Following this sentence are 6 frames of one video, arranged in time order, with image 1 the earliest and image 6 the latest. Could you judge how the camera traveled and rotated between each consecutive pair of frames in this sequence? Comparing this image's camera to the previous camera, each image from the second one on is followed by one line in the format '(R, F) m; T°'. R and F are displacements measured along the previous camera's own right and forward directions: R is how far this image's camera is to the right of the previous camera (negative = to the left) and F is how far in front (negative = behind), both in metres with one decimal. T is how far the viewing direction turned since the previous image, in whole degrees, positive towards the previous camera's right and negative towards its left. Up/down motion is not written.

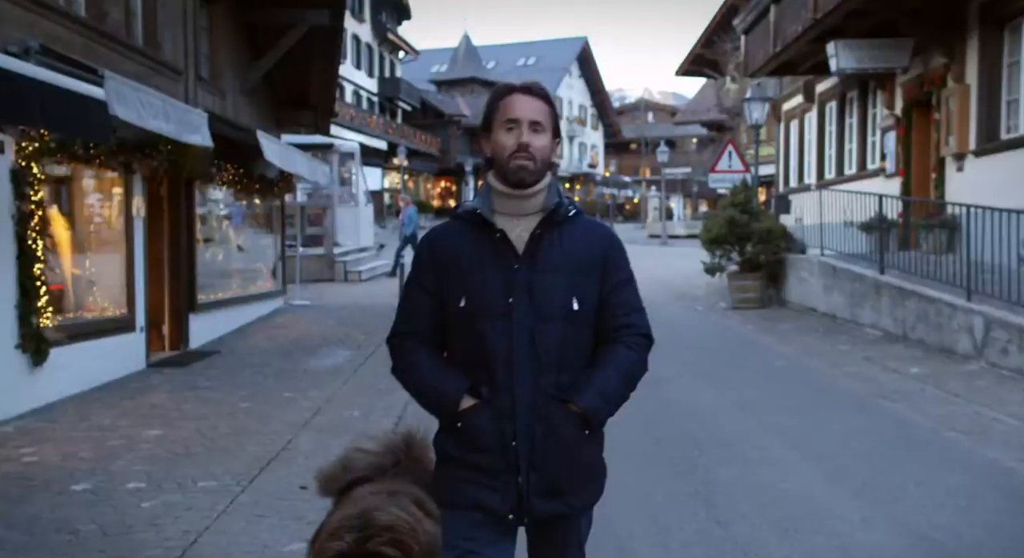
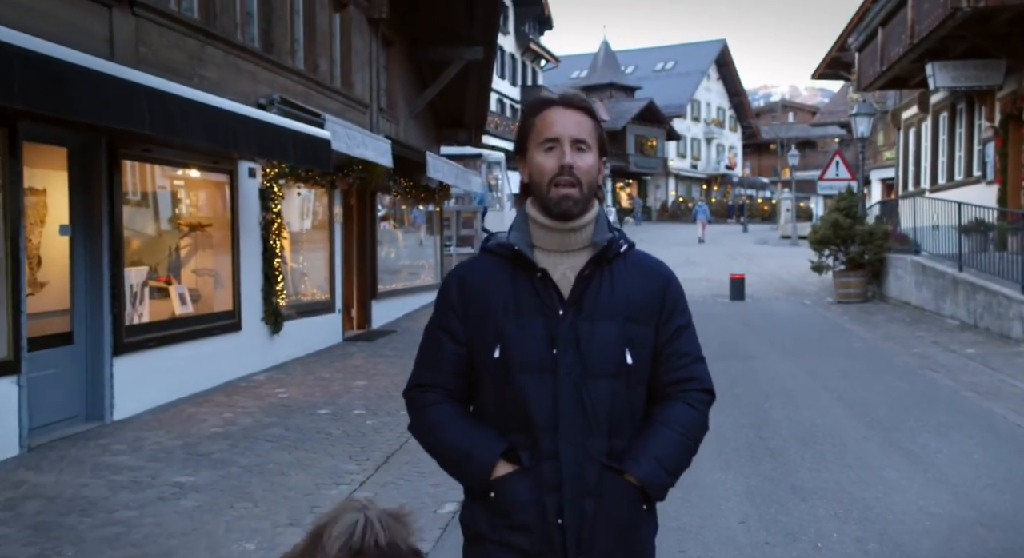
(+0.3, -2.2) m; -10°
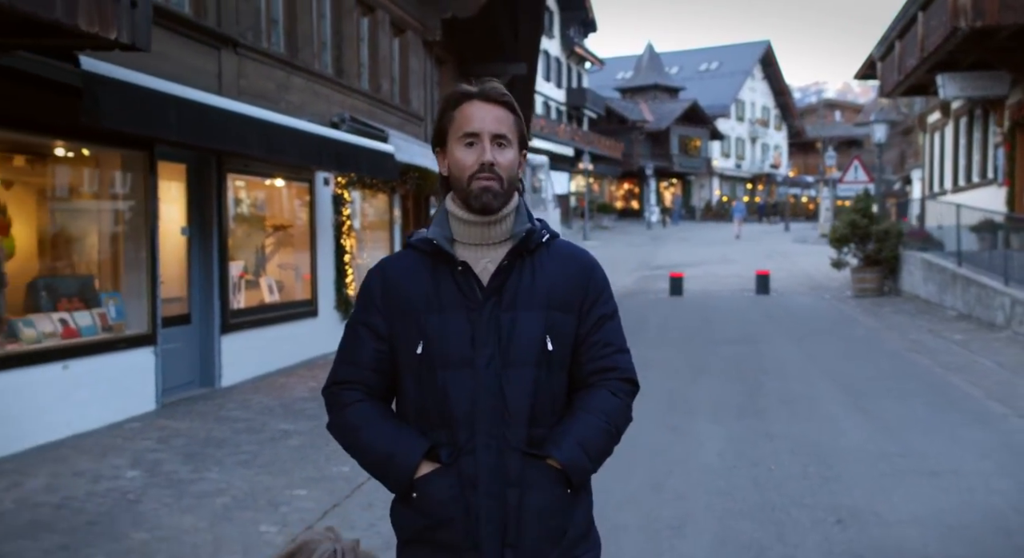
(+0.1, -1.5) m; -3°
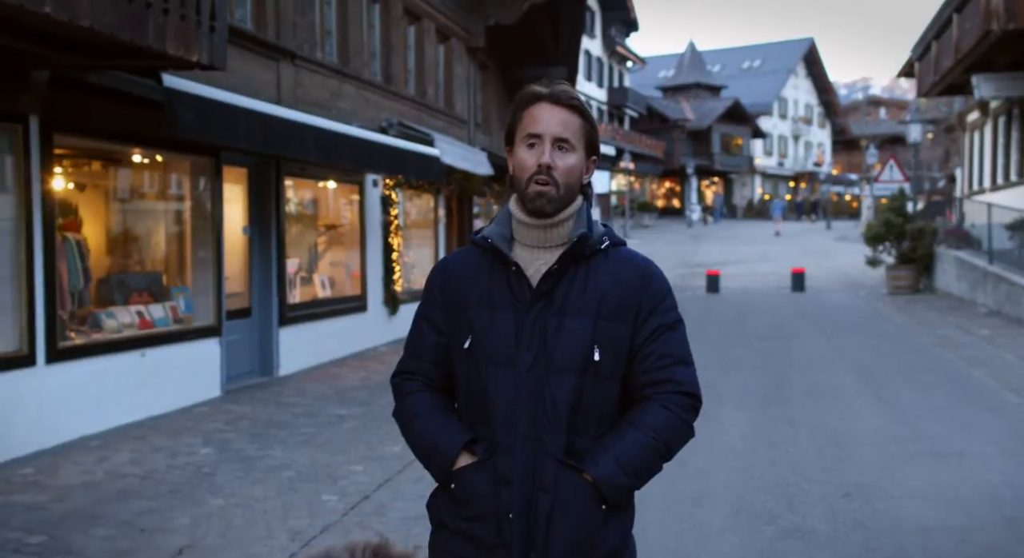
(0.0, -0.6) m; -3°
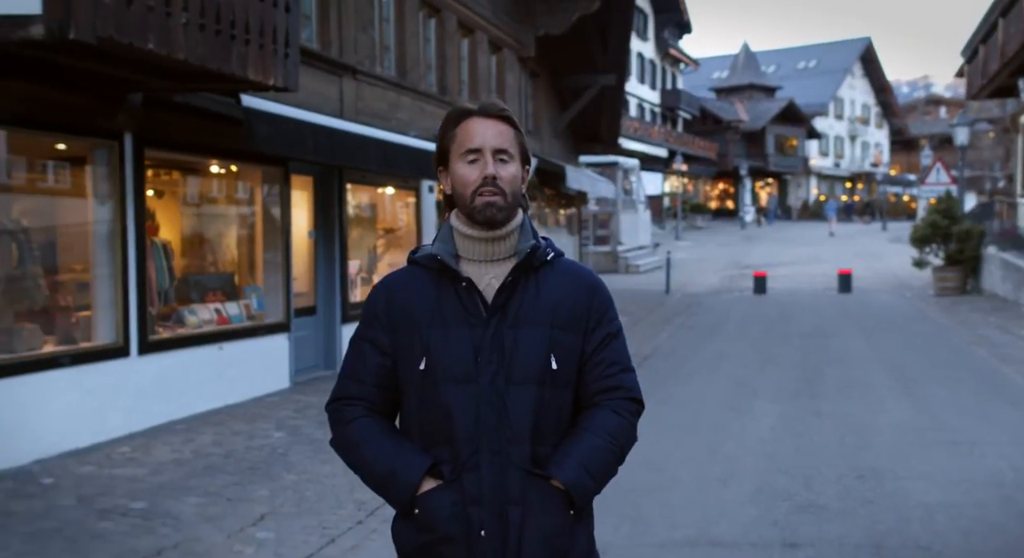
(+0.1, -0.6) m; -4°
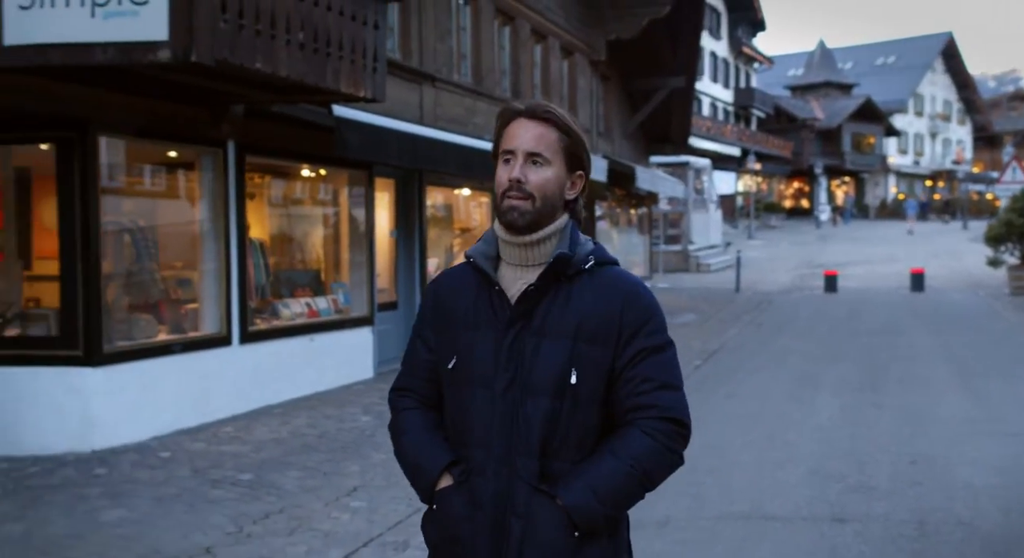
(0.0, -0.5) m; -5°
